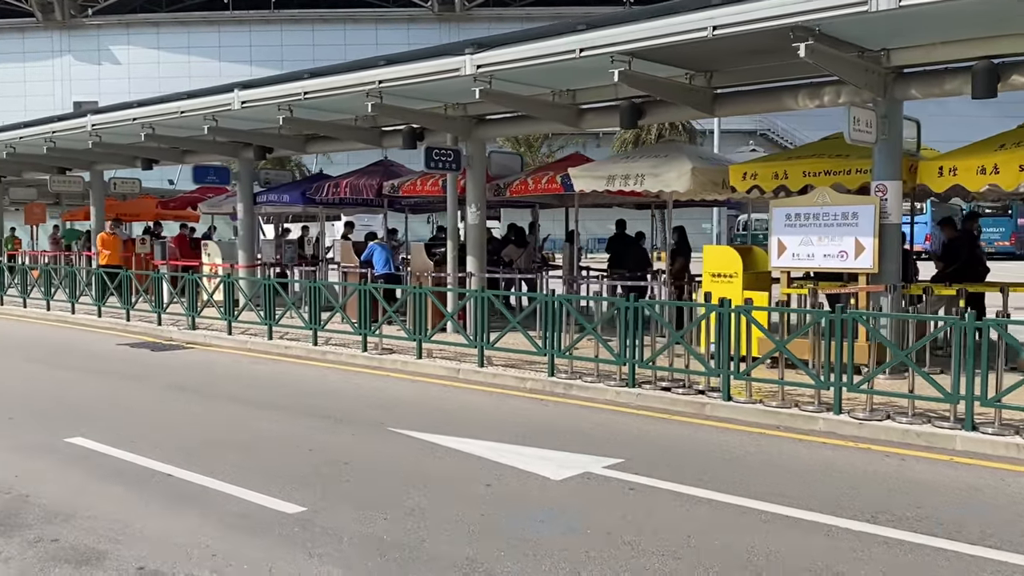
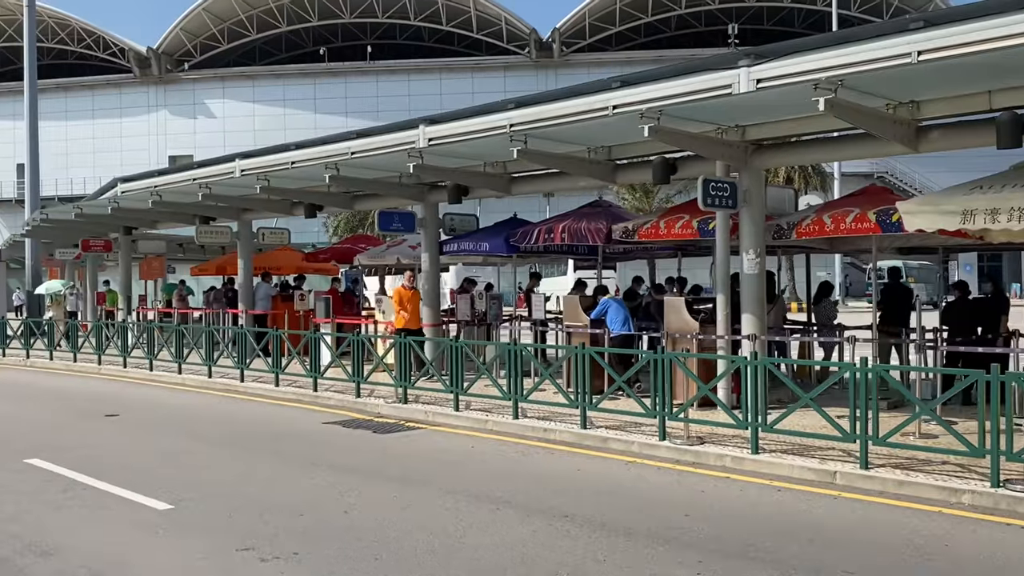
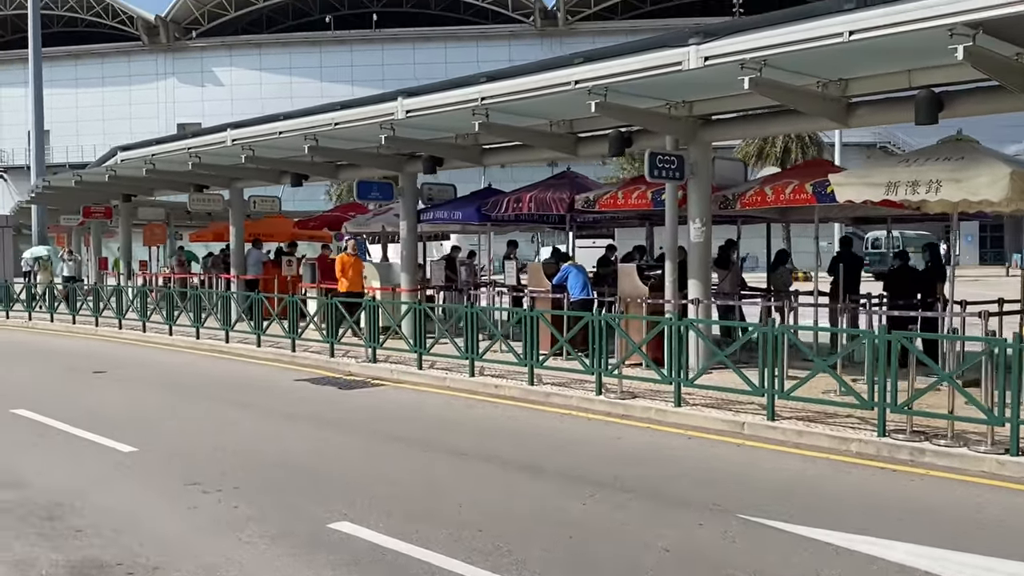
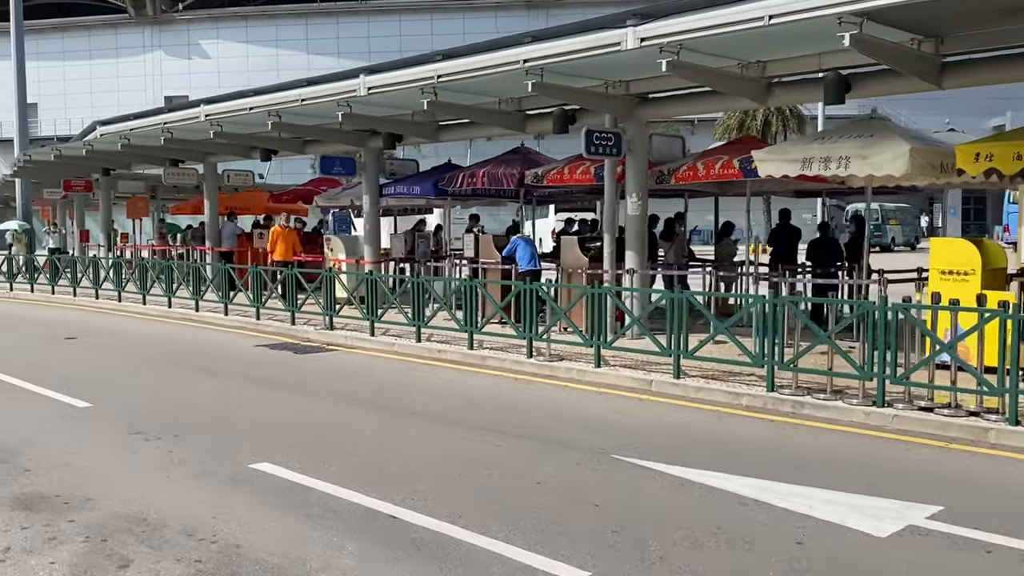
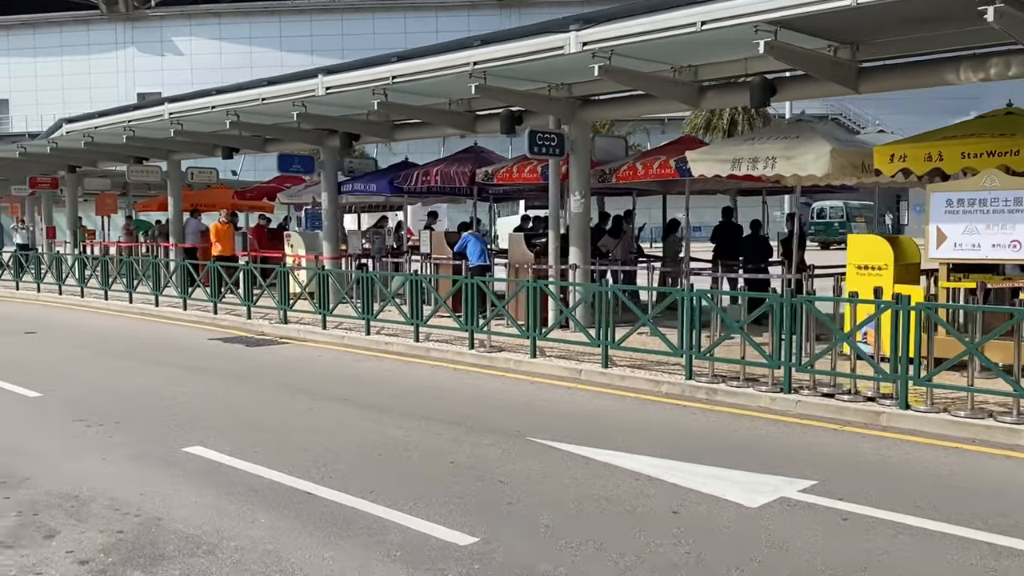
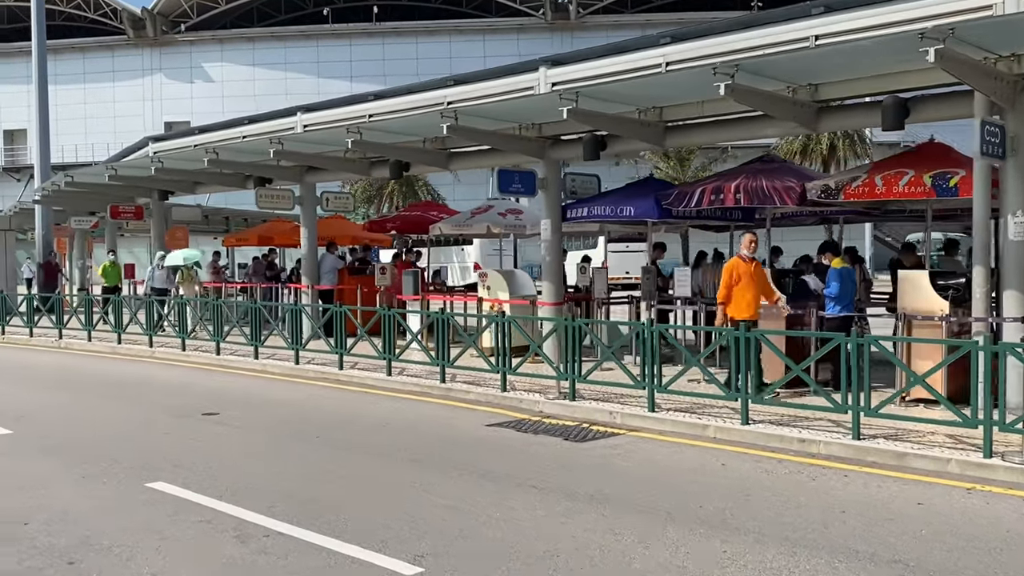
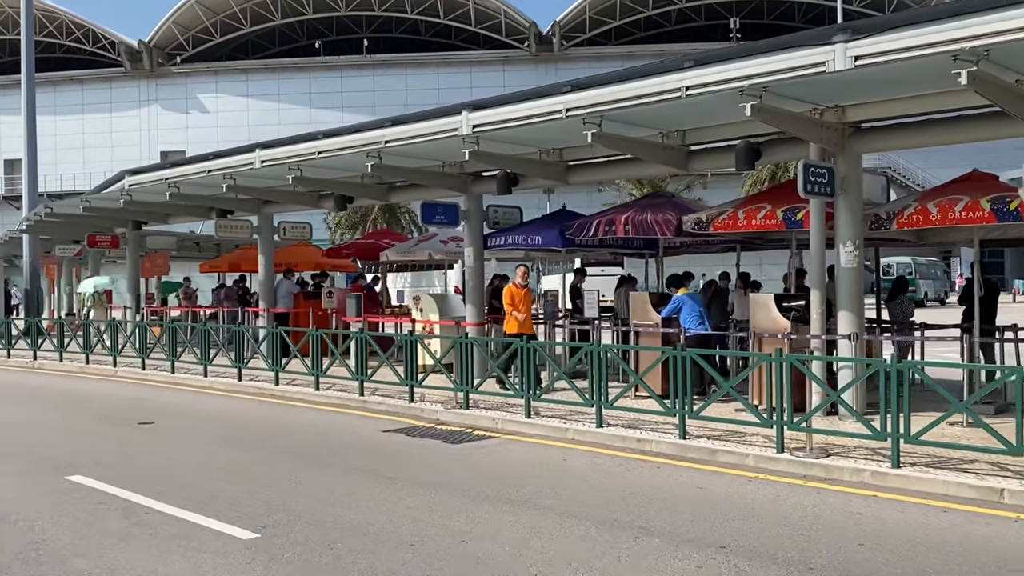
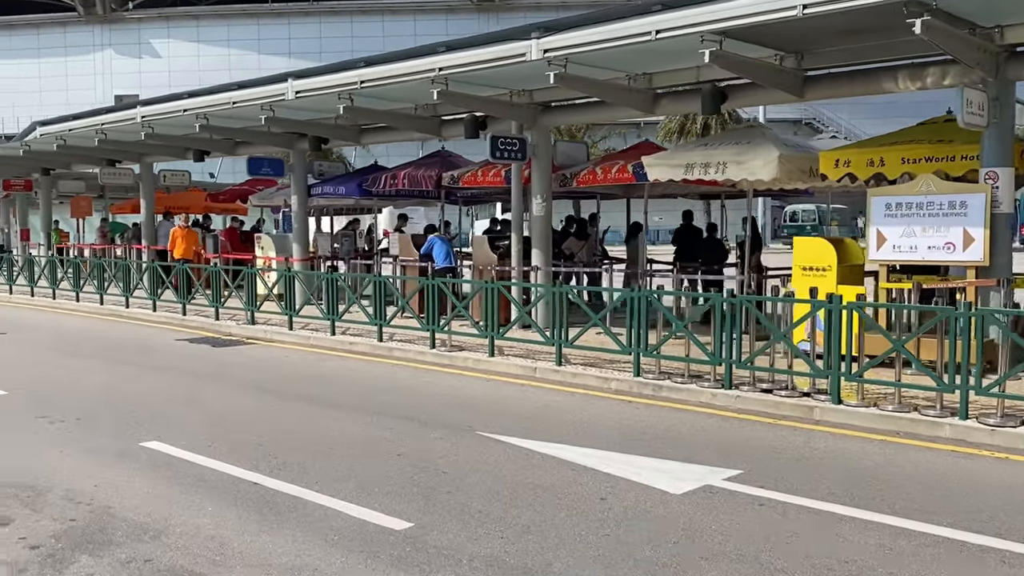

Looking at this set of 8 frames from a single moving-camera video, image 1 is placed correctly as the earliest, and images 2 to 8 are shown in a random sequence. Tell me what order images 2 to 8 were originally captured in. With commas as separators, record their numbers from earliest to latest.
8, 5, 4, 3, 2, 7, 6
